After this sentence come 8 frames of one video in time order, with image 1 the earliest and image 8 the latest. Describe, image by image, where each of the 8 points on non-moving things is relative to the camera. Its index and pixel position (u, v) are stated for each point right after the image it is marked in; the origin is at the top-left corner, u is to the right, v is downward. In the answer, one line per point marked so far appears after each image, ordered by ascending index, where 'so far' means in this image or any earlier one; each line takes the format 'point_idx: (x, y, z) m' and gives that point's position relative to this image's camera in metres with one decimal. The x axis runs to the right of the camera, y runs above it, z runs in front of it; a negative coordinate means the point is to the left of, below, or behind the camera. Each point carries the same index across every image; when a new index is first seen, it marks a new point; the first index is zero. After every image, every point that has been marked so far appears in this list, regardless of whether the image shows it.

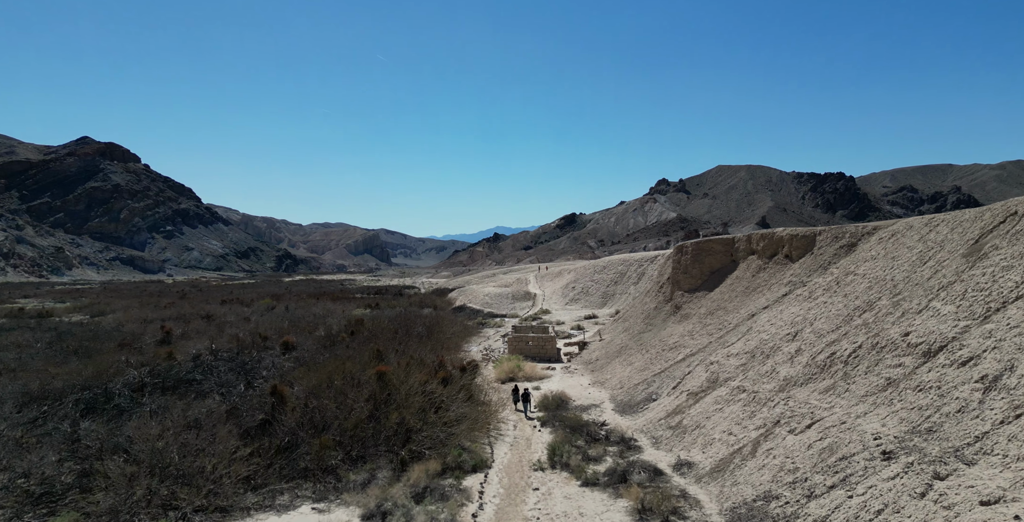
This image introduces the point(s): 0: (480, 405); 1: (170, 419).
0: (-0.9, -4.0, +17.5) m
1: (-7.1, -3.3, +12.9) m
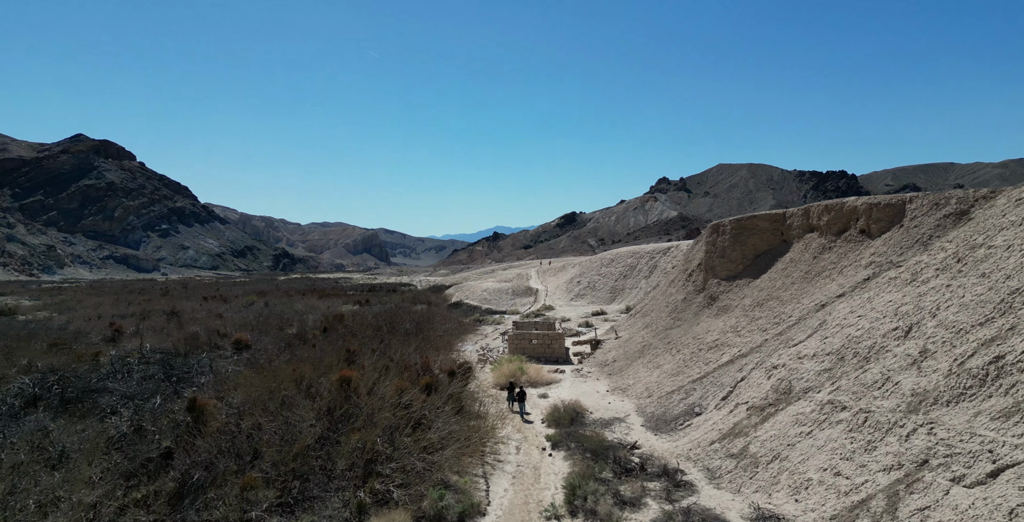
0: (-0.9, -3.5, +13.7) m
1: (-7.0, -2.7, +9.1) m
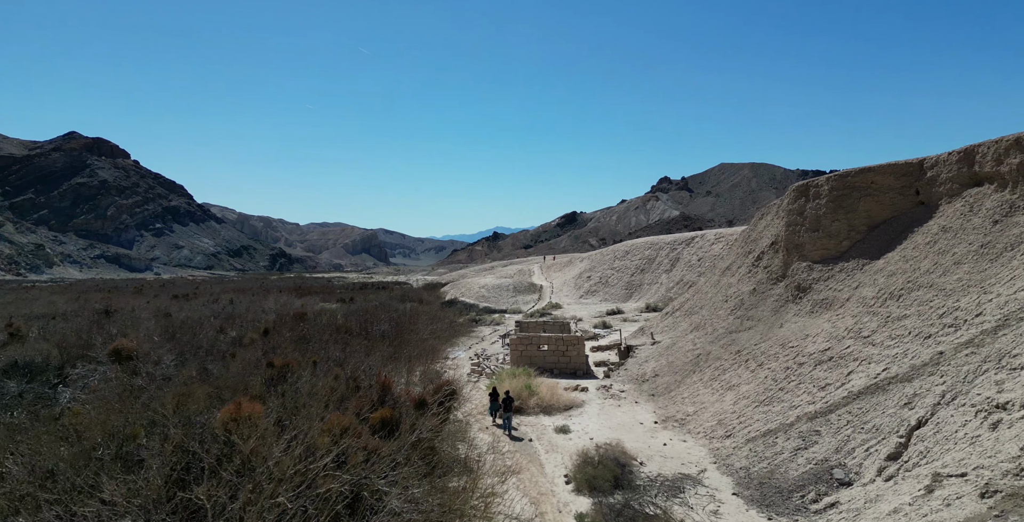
0: (-0.8, -2.9, +8.2) m
1: (-6.9, -2.2, +3.6) m
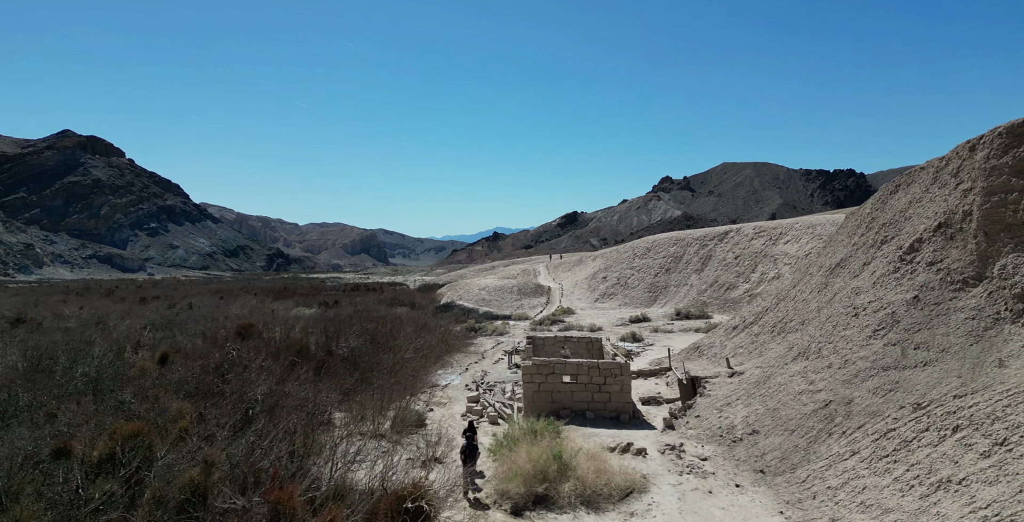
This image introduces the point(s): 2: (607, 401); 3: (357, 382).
0: (-0.5, -2.8, +2.7) m
1: (-6.6, -2.1, -1.9) m
2: (+1.8, -2.8, +12.5) m
3: (-3.7, -2.8, +14.6) m
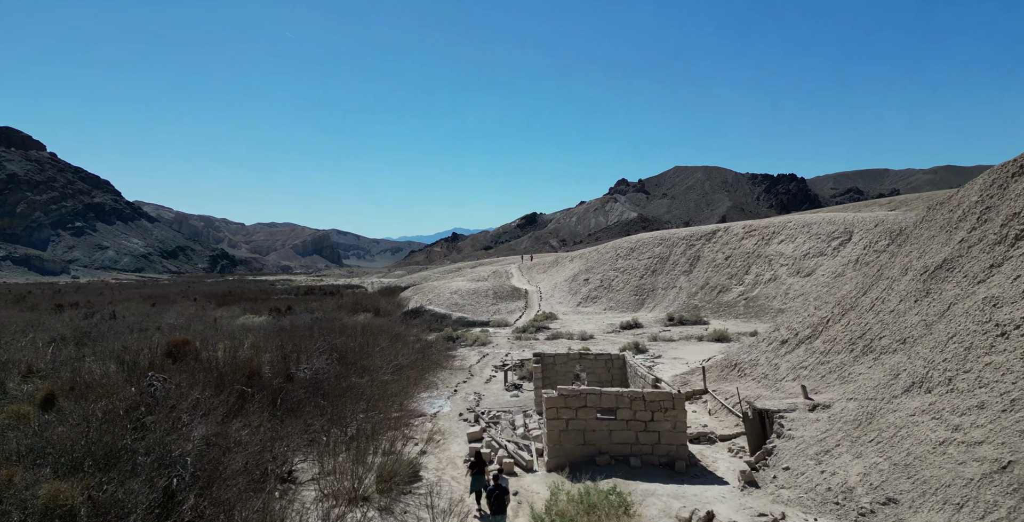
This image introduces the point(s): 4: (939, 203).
0: (+0.5, -2.9, -0.2) m
1: (-5.3, -2.1, -5.2) m
2: (+2.2, -2.8, +9.7) m
3: (-3.4, -2.9, +11.5) m
4: (+8.8, +1.2, +13.0) m
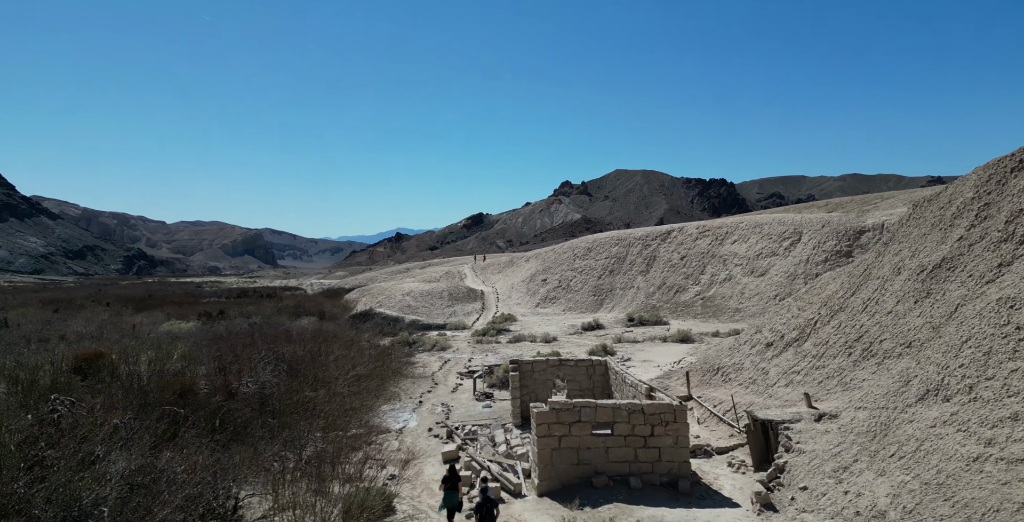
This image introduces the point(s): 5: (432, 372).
0: (+1.2, -2.9, -1.2) m
1: (-4.2, -2.1, -6.7) m
2: (+2.0, -2.8, +8.8) m
3: (-3.7, -2.9, +10.1) m
4: (+8.3, +1.2, +12.7) m
5: (-2.4, -3.4, +19.0) m
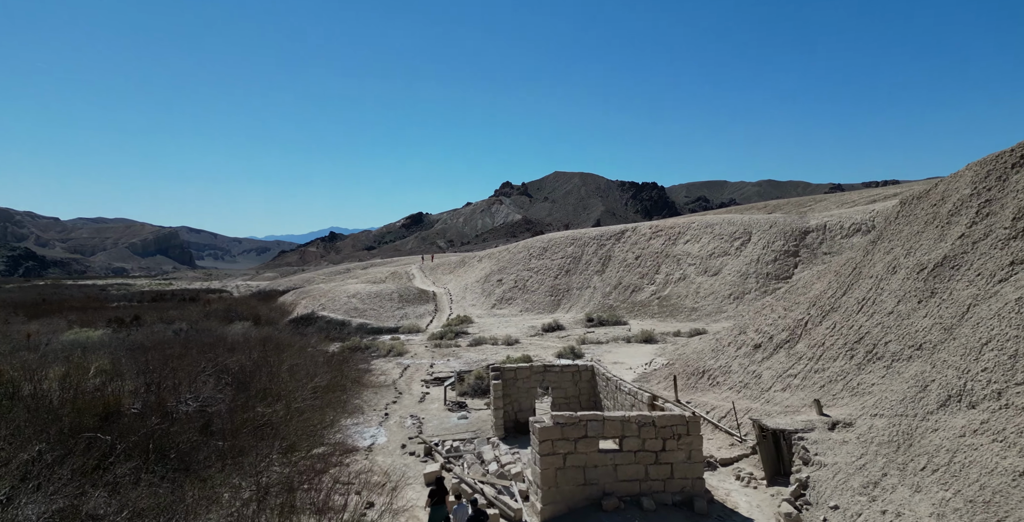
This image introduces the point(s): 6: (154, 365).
0: (+2.1, -2.8, -2.1) m
1: (-2.8, -2.1, -8.0) m
2: (+2.0, -2.8, +8.0) m
3: (-3.9, -2.8, +8.8) m
4: (+8.0, +1.3, +12.4) m
5: (-3.4, -3.3, +17.7) m
6: (-7.1, -2.2, +13.2) m
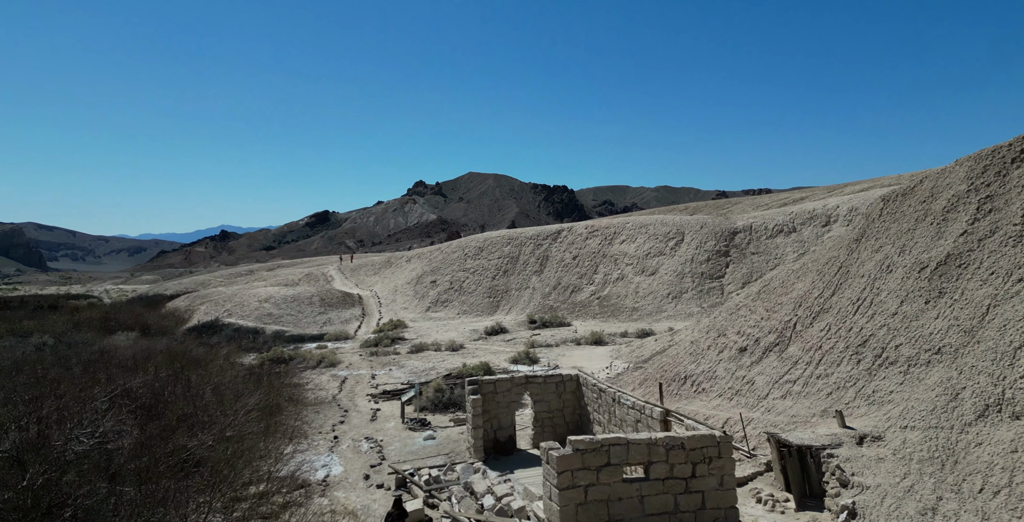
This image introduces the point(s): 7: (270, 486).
0: (+3.4, -2.8, -3.1) m
1: (-0.6, -2.1, -9.6) m
2: (+2.1, -2.7, +6.9) m
3: (-3.8, -2.8, +7.0) m
4: (+7.4, +1.3, +12.1) m
5: (-4.5, -3.3, +15.9) m
6: (-7.6, -2.2, +10.9) m
7: (-3.1, -3.2, +8.8) m
